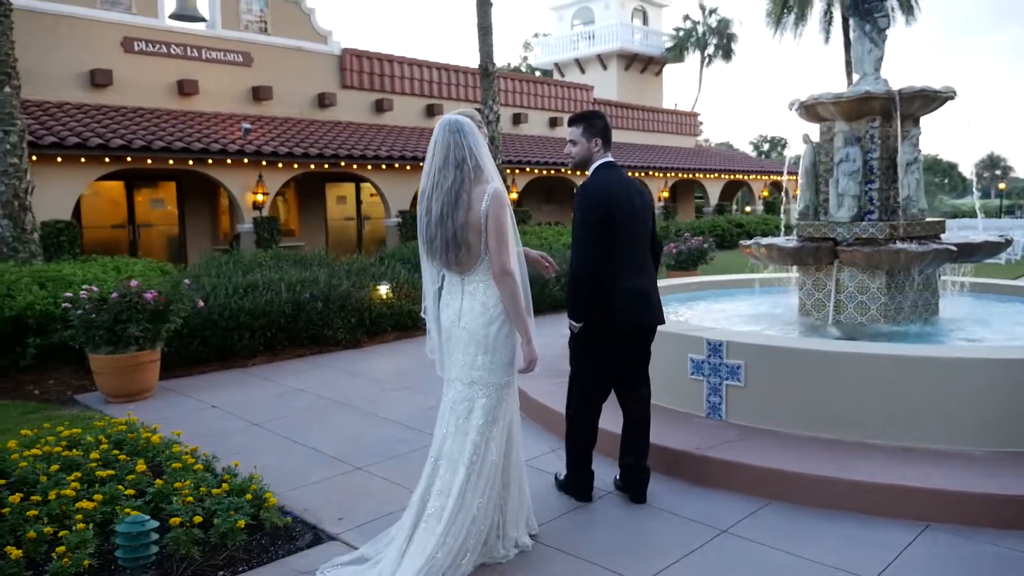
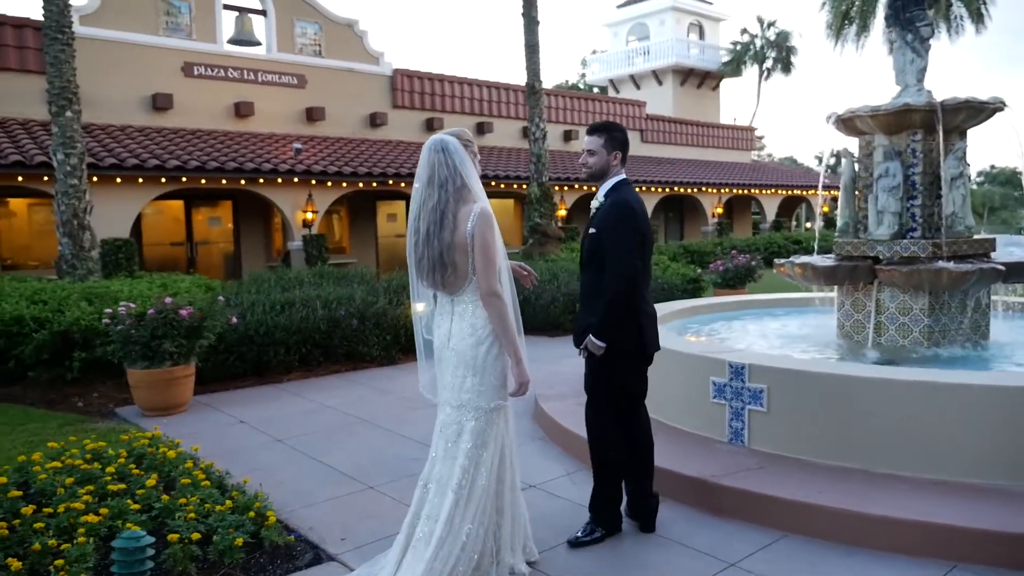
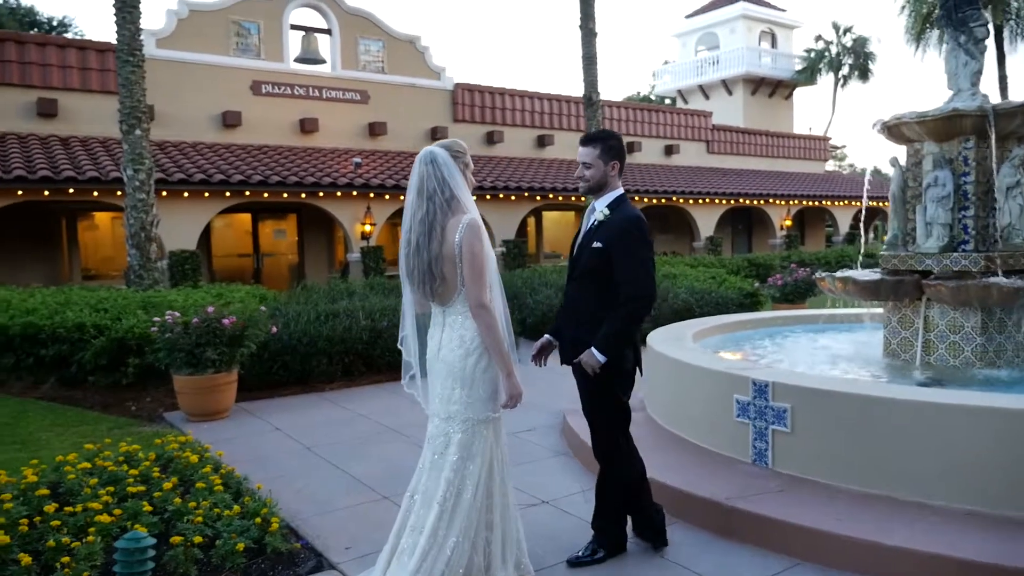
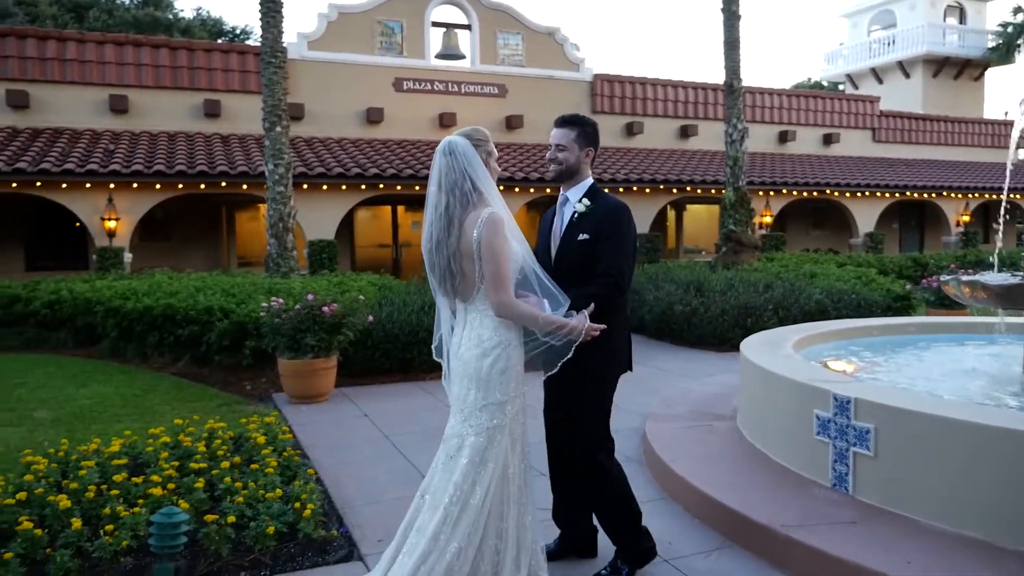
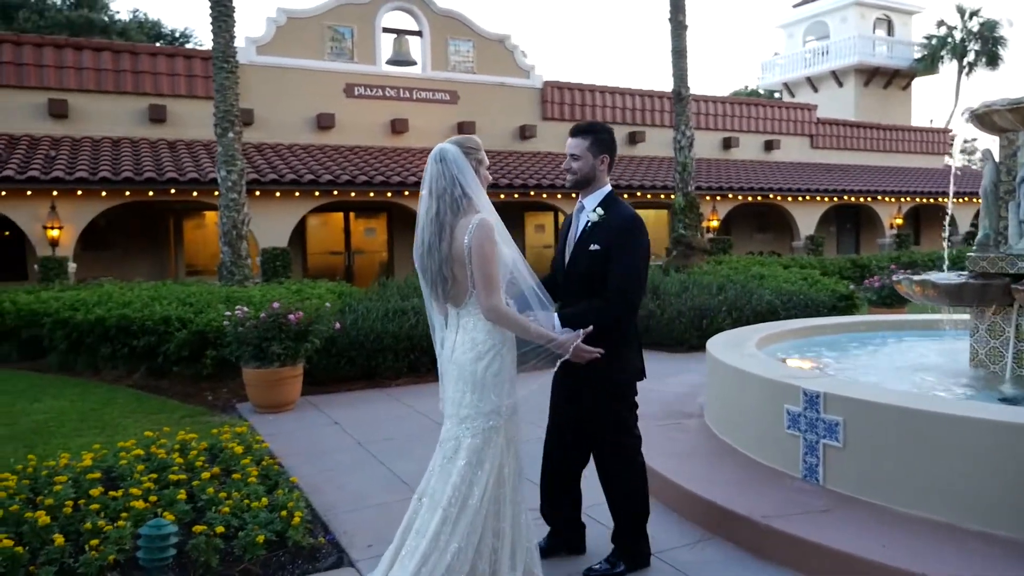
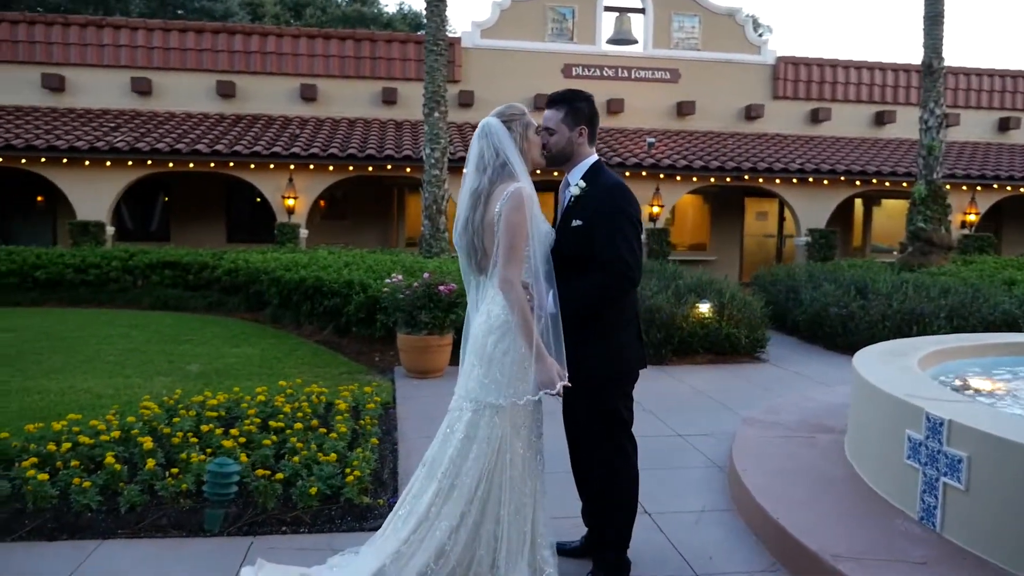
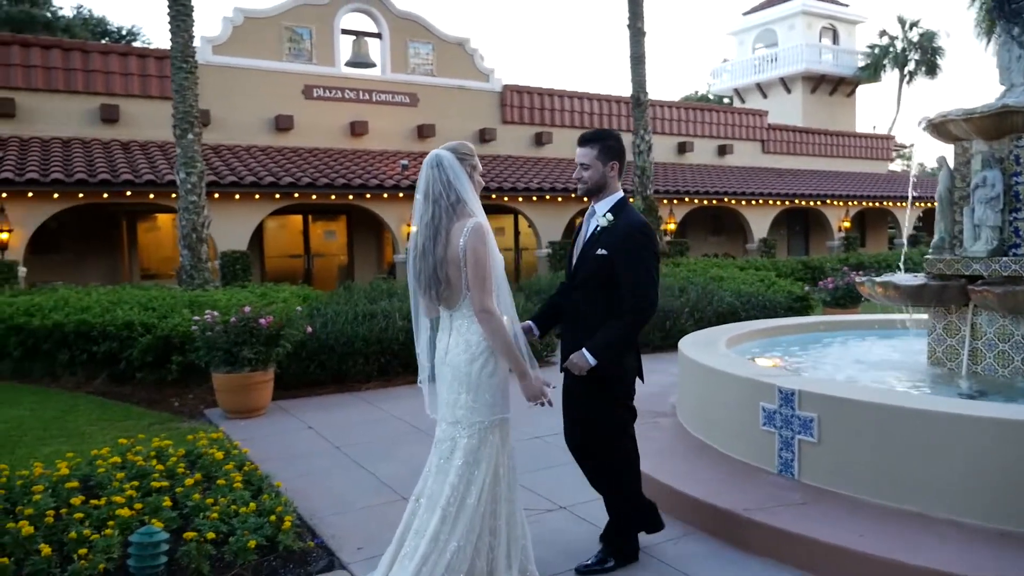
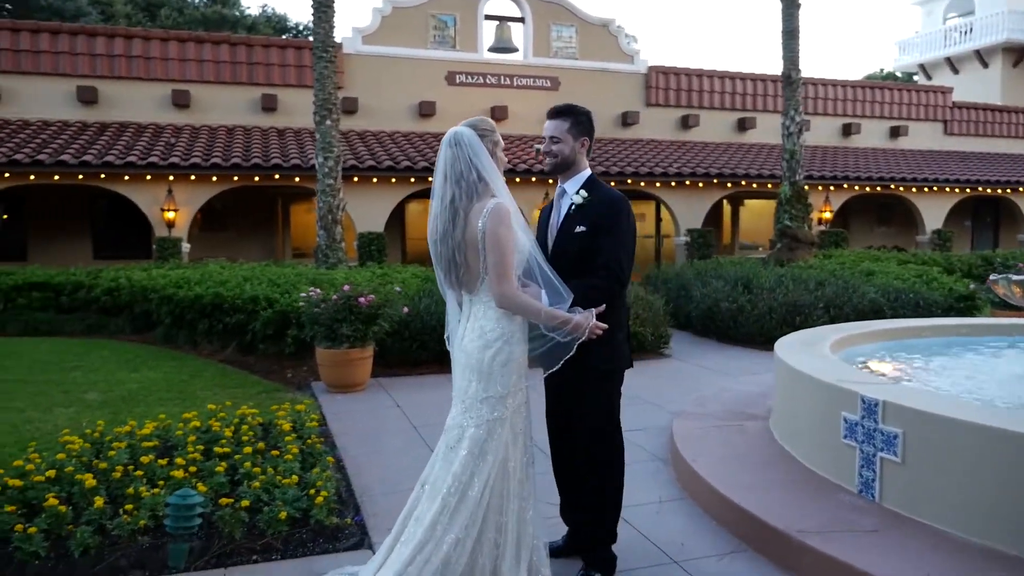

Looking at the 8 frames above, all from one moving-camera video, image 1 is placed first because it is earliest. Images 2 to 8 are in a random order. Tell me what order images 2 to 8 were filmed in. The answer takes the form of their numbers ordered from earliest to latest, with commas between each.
2, 3, 7, 5, 4, 8, 6
